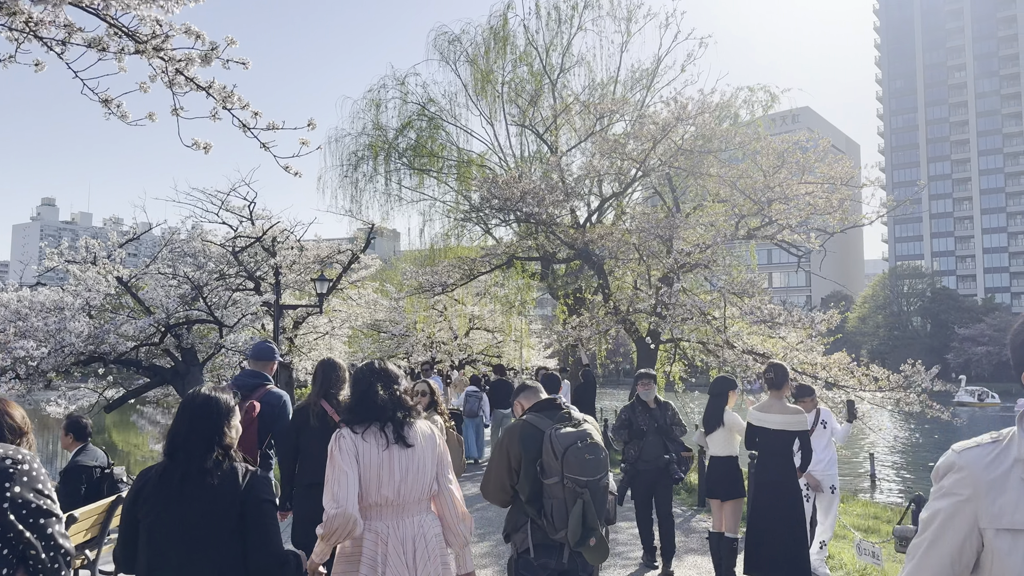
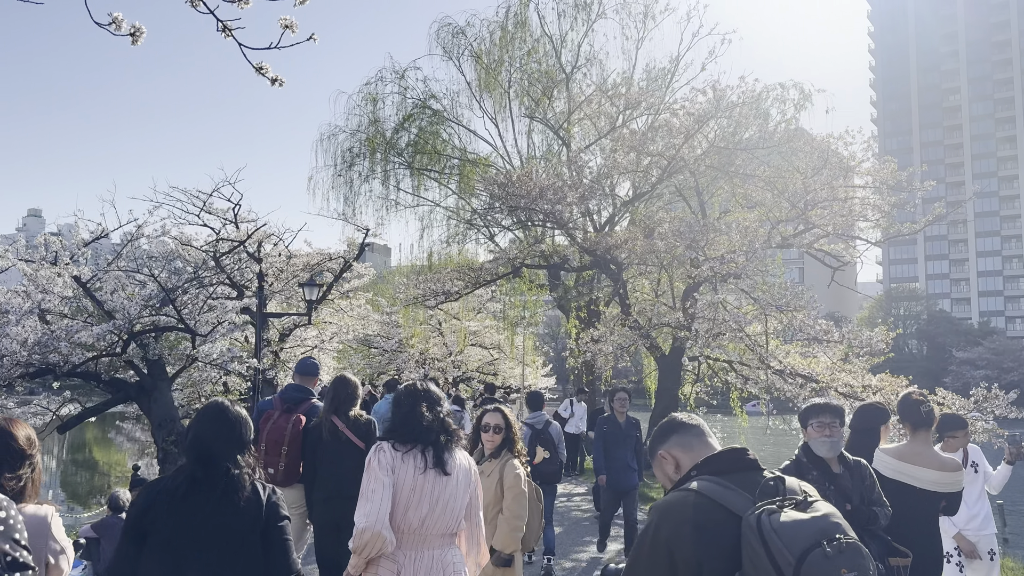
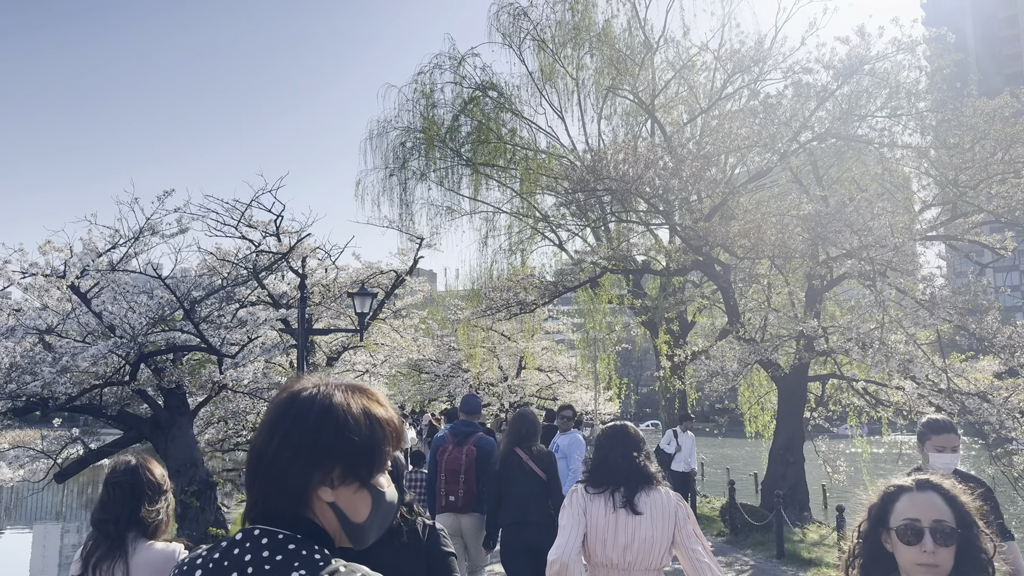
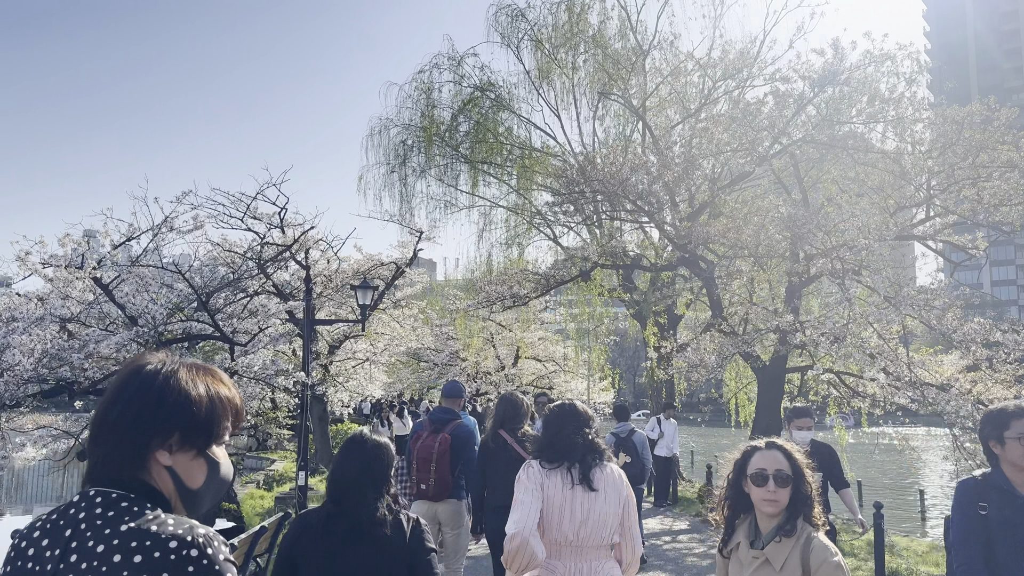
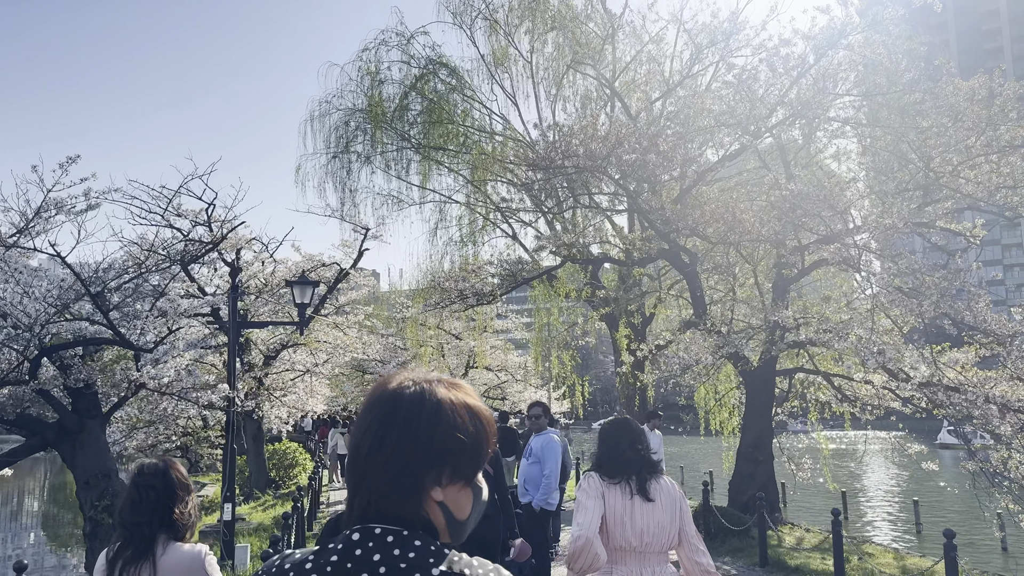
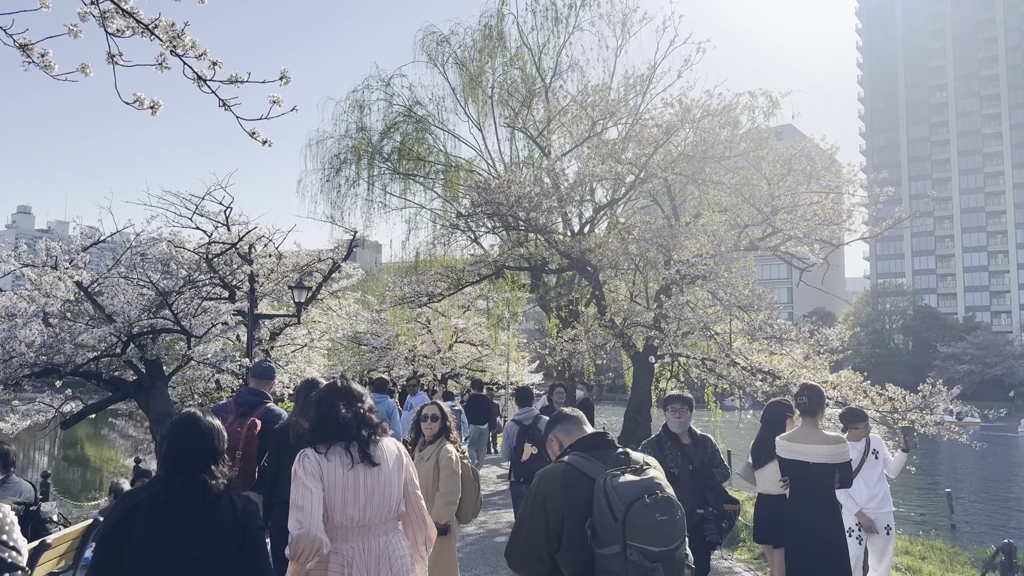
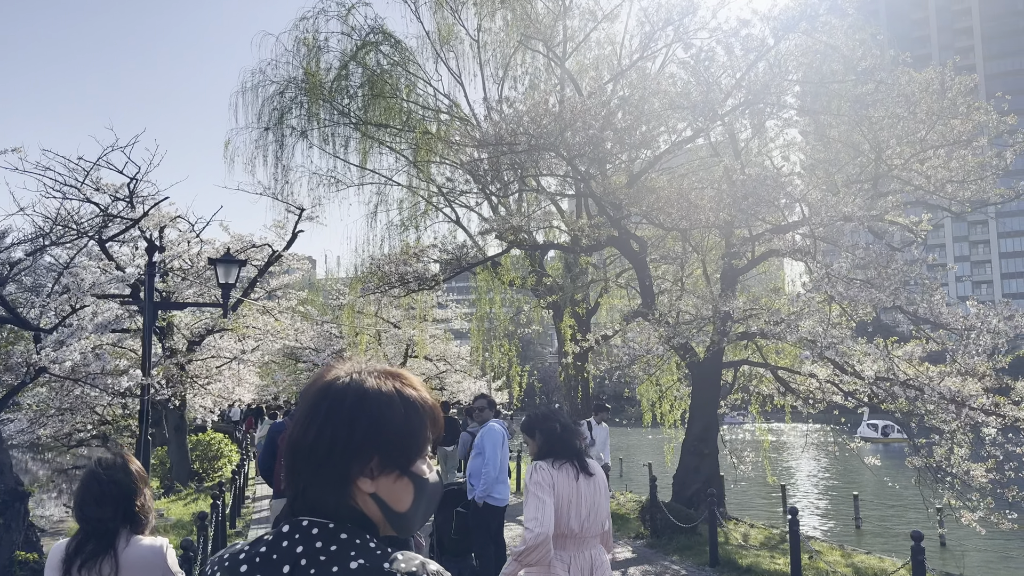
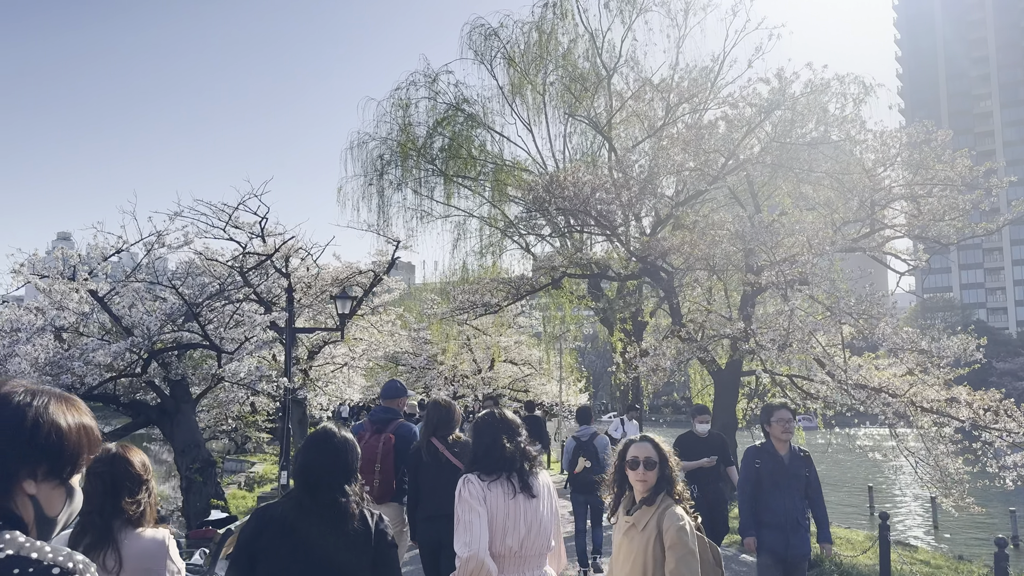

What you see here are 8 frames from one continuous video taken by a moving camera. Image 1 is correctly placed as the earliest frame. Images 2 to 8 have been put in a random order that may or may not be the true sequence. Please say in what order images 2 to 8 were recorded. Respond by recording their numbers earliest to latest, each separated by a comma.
6, 2, 8, 4, 3, 5, 7
